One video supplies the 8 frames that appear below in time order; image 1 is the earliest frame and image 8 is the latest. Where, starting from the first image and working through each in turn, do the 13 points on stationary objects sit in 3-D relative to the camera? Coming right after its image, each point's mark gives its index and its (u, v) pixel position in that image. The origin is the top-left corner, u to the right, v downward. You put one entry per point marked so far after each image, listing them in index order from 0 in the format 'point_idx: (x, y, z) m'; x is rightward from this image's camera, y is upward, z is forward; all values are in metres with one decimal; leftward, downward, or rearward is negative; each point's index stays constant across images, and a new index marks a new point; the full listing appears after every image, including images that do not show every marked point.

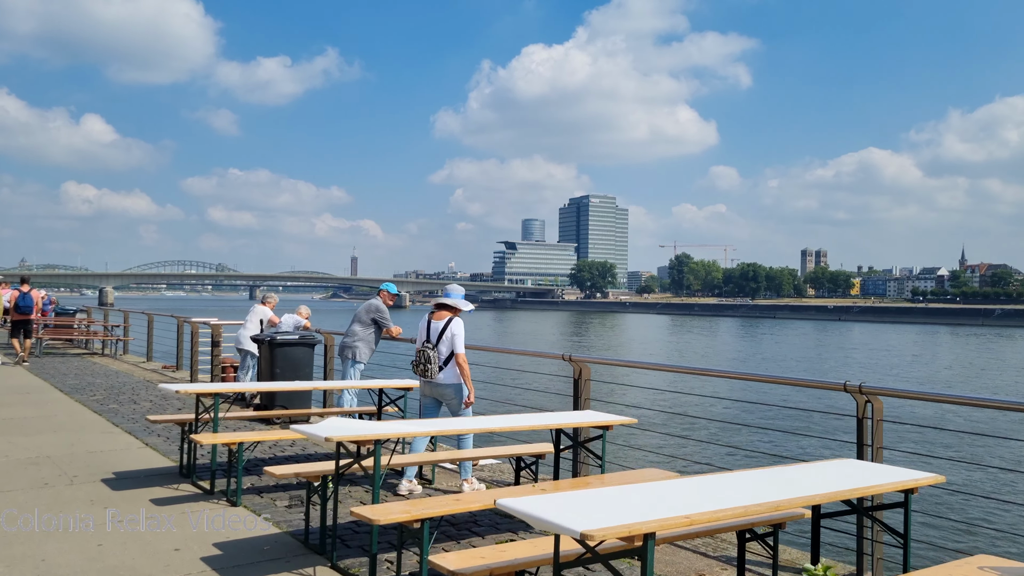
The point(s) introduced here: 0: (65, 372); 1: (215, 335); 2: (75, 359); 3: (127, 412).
0: (-8.4, -1.6, +14.4) m
1: (-4.8, -0.7, +12.2) m
2: (-10.0, -1.6, +17.2) m
3: (-4.8, -1.6, +9.5) m
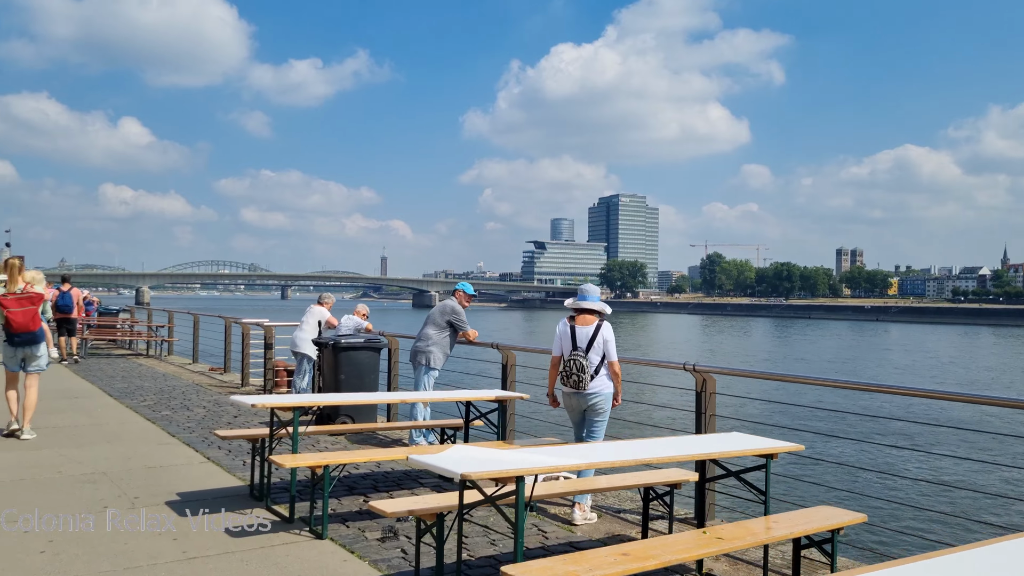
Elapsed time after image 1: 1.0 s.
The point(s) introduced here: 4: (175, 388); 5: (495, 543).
0: (-7.3, -1.6, +13.9) m
1: (-3.7, -0.7, +11.6) m
2: (-8.7, -1.6, +16.8) m
3: (-3.8, -1.6, +8.9) m
4: (-5.2, -1.6, +11.8) m
5: (-0.1, -1.5, +4.4) m
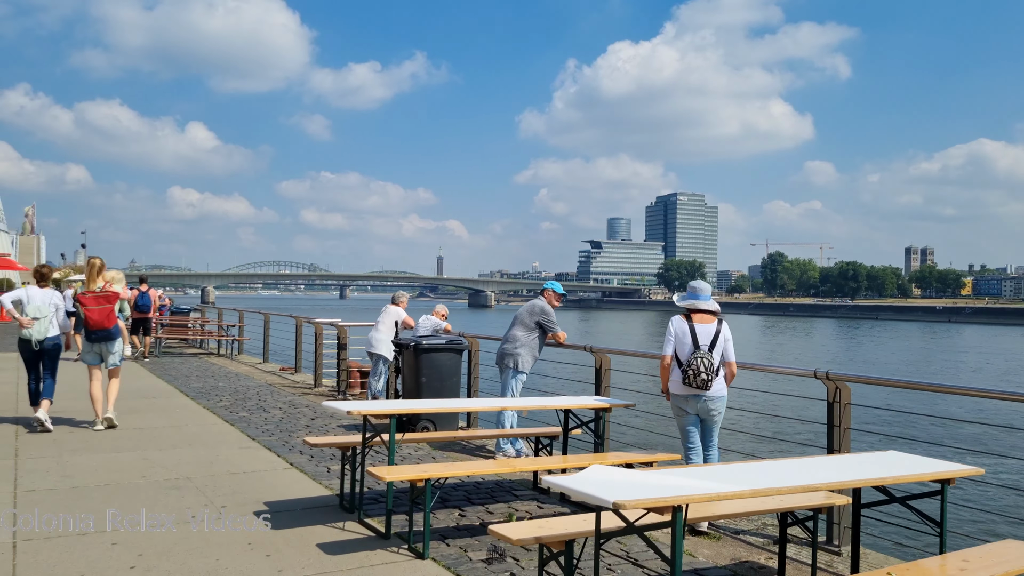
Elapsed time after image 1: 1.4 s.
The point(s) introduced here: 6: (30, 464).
0: (-5.9, -1.6, +14.0) m
1: (-2.6, -0.7, +11.4) m
2: (-7.2, -1.6, +17.0) m
3: (-2.9, -1.5, +8.8) m
4: (-4.0, -1.6, +11.7) m
5: (+0.5, -1.5, +4.0) m
6: (-4.0, -1.5, +6.4) m
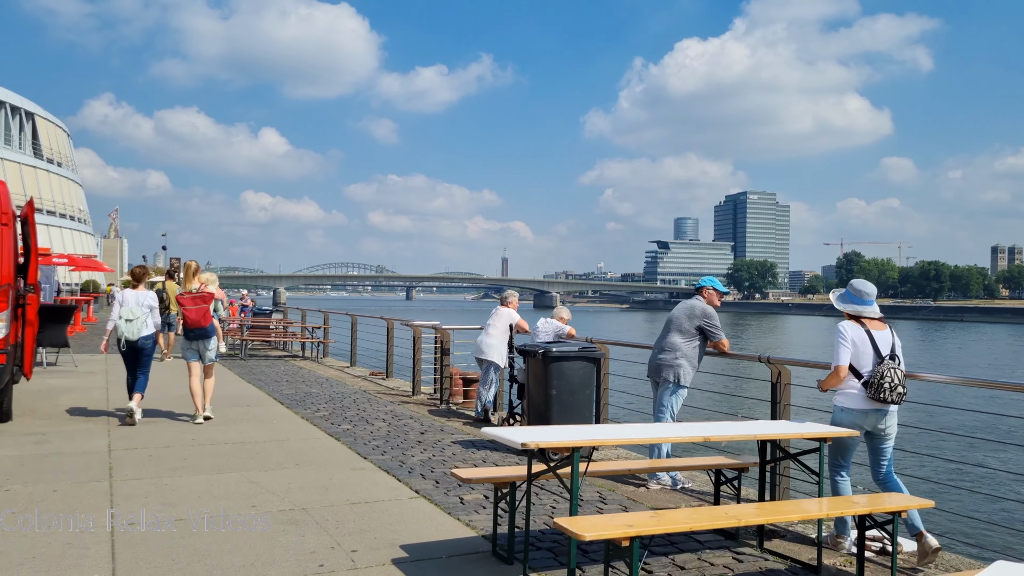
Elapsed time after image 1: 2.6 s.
0: (-4.1, -1.6, +13.3) m
1: (-0.9, -0.7, +10.5) m
2: (-5.1, -1.6, +16.4) m
3: (-1.5, -1.5, +7.9) m
4: (-2.3, -1.6, +10.9) m
5: (+1.5, -1.5, +2.9) m
6: (-2.9, -1.5, +5.7) m
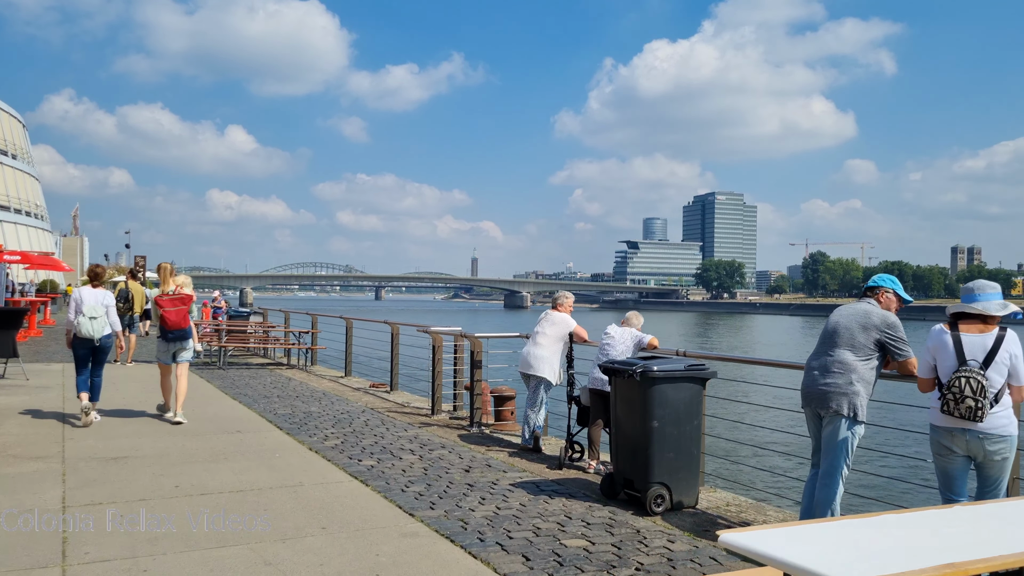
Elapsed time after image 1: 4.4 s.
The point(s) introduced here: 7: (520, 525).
0: (-3.7, -1.6, +11.5) m
1: (-0.5, -0.7, +8.8) m
2: (-4.8, -1.6, +14.6) m
3: (-0.9, -1.5, +6.2) m
4: (-1.9, -1.6, +9.1) m
5: (+2.3, -1.5, +1.3) m
6: (-2.2, -1.5, +3.9) m
7: (0.0, -1.5, +5.0) m
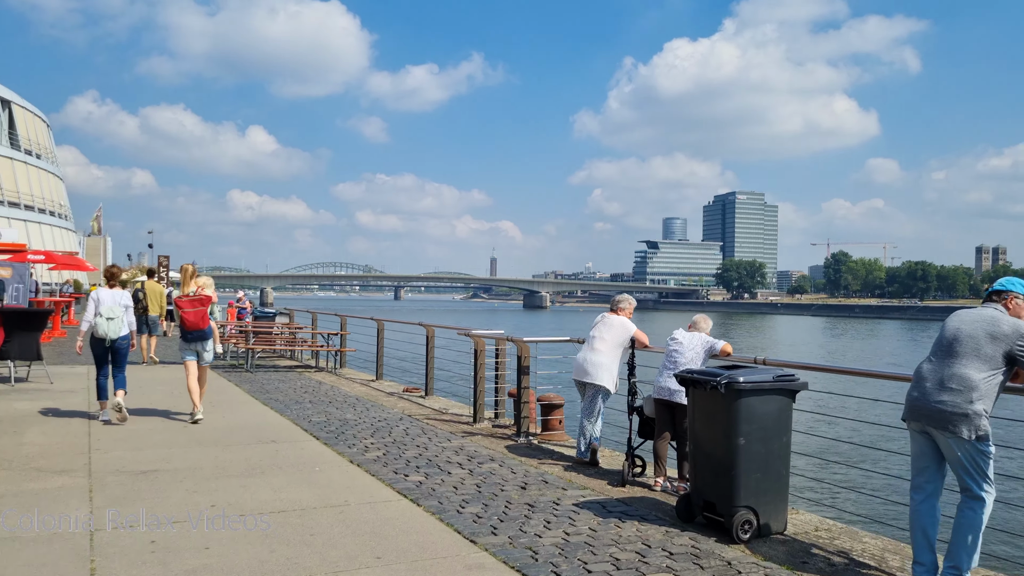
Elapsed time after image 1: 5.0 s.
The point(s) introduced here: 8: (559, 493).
0: (-3.1, -1.6, +11.1) m
1: (+0.1, -0.7, +8.3) m
2: (-4.2, -1.6, +14.2) m
3: (-0.4, -1.5, +5.7) m
4: (-1.3, -1.6, +8.7) m
5: (+2.6, -1.5, +0.7) m
6: (-1.8, -1.5, +3.4) m
7: (+0.5, -1.6, +4.5) m
8: (+0.4, -1.6, +5.9) m
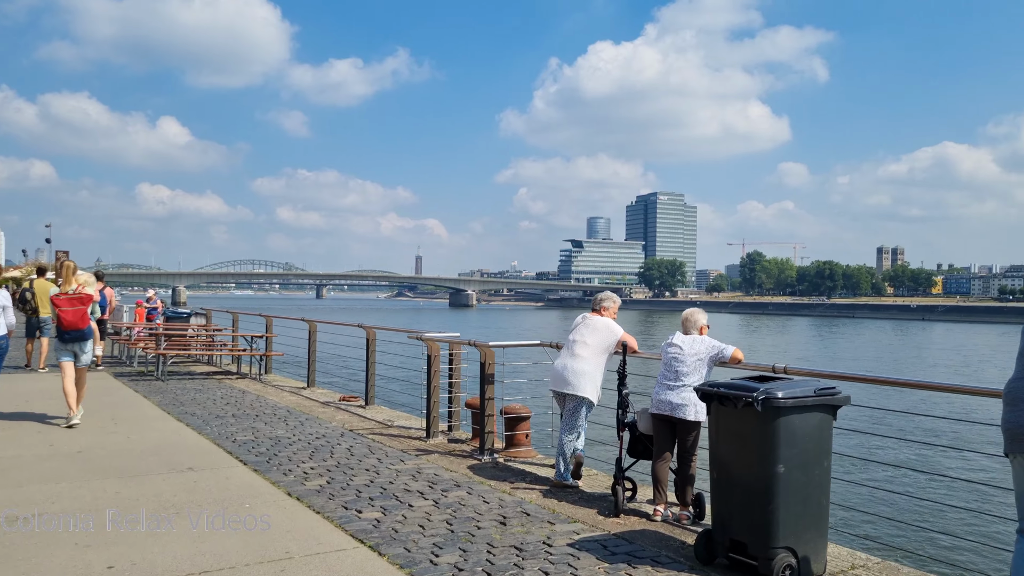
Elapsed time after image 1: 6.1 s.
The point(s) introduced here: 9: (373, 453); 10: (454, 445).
0: (-3.8, -1.5, +9.7) m
1: (-0.3, -0.7, +7.3) m
2: (-5.1, -1.6, +12.7) m
3: (-0.5, -1.5, +4.6) m
4: (-1.7, -1.5, +7.5) m
5: (+3.0, -1.5, 0.0) m
6: (-1.7, -1.5, +2.3) m
7: (+0.5, -1.5, +3.5) m
8: (+0.2, -1.6, +5.0) m
9: (-1.3, -1.5, +7.2) m
10: (-0.6, -1.6, +7.7) m
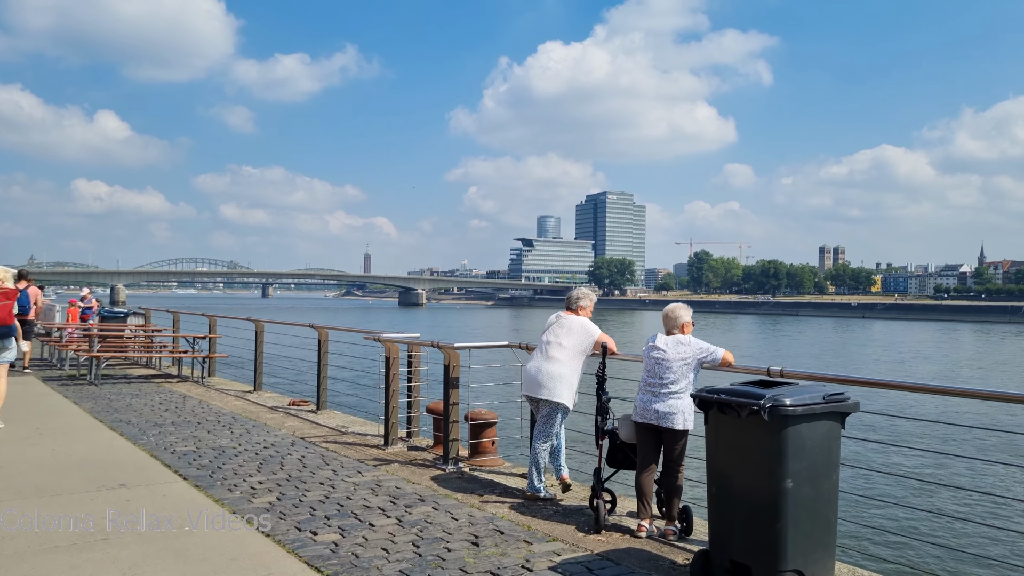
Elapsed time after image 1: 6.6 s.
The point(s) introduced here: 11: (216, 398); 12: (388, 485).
0: (-4.2, -1.5, +9.0) m
1: (-0.6, -0.7, +6.8) m
2: (-5.7, -1.5, +11.9) m
3: (-0.7, -1.5, +4.1) m
4: (-2.1, -1.5, +6.9) m
5: (+3.2, -1.4, -0.3) m
6: (-1.6, -1.4, +1.7) m
7: (+0.4, -1.5, +3.1) m
8: (+0.1, -1.5, +4.5) m
9: (-1.6, -1.5, +6.6) m
10: (-0.9, -1.5, +7.2) m
11: (-4.2, -1.6, +10.8) m
12: (-1.0, -1.5, +6.0) m
